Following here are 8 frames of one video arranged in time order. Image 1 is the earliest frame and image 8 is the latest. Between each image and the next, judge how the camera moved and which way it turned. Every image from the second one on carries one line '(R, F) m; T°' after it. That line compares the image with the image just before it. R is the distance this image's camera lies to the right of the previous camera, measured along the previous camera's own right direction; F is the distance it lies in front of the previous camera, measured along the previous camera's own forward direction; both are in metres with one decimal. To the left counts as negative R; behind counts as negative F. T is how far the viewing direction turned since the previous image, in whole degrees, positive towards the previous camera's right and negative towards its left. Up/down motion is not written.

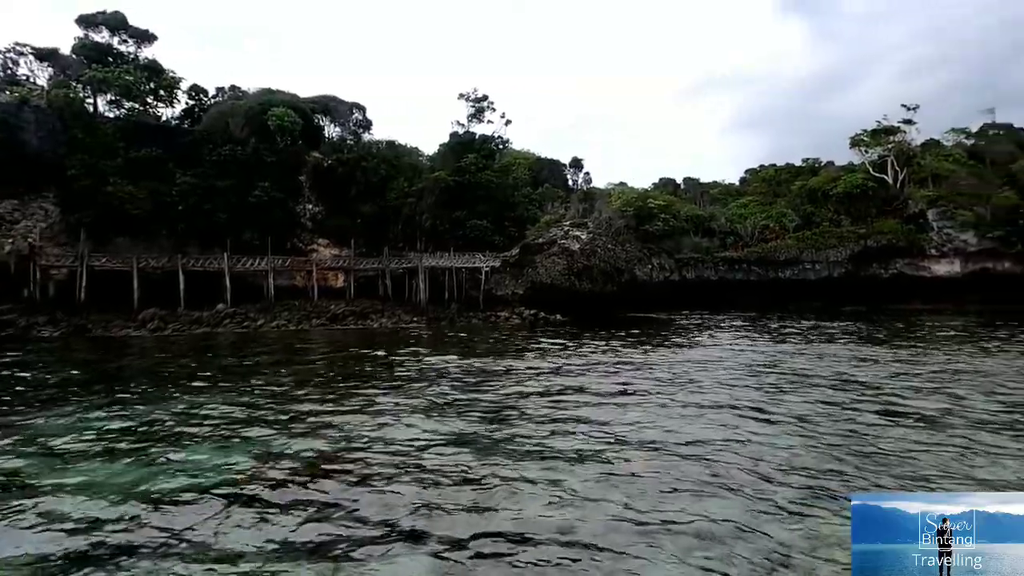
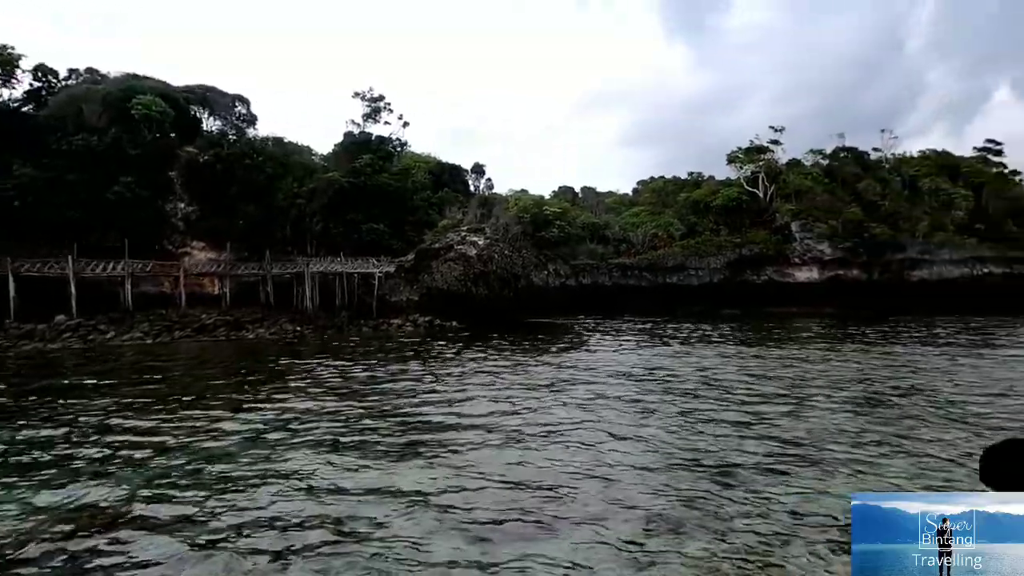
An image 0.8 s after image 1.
(+0.5, +0.6) m; +10°
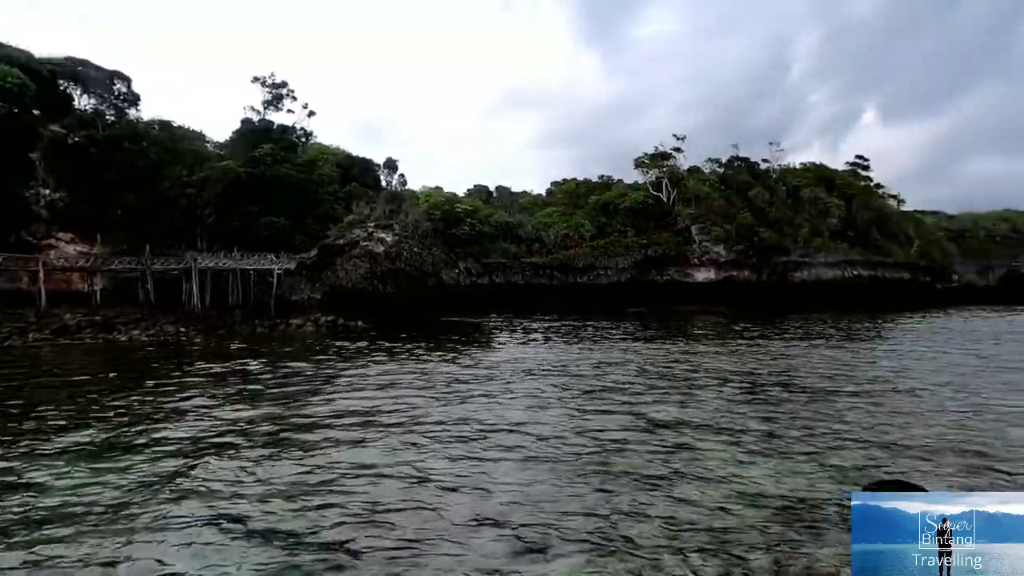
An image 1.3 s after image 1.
(+0.4, +0.4) m; +9°
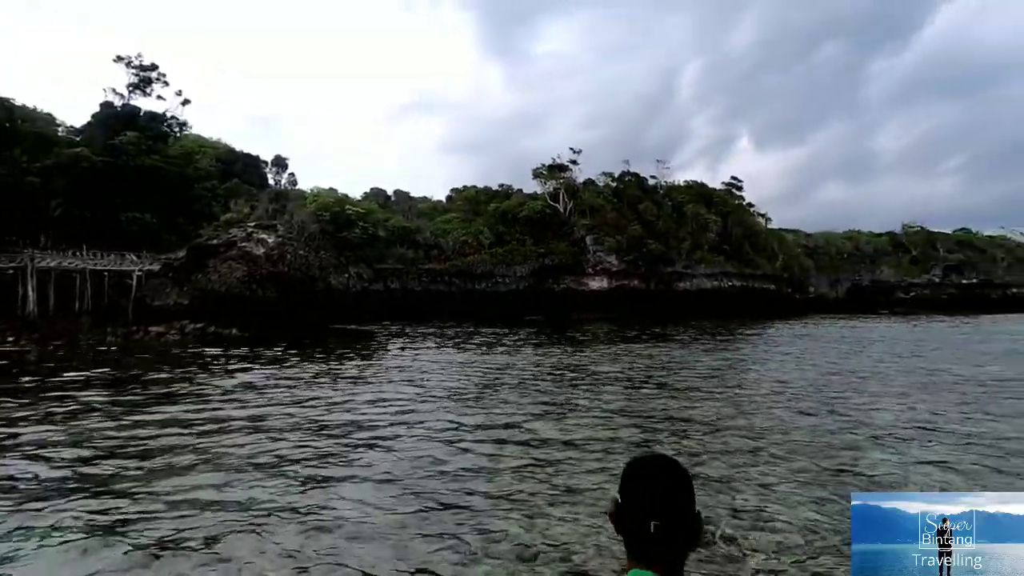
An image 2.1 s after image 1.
(+0.5, +0.5) m; +10°
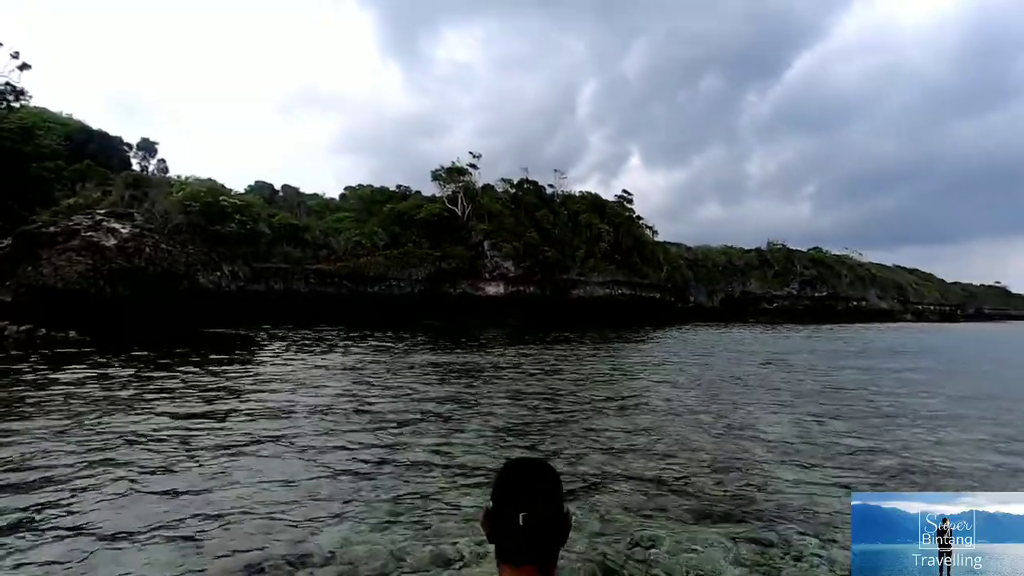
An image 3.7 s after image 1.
(+0.2, +1.0) m; +11°
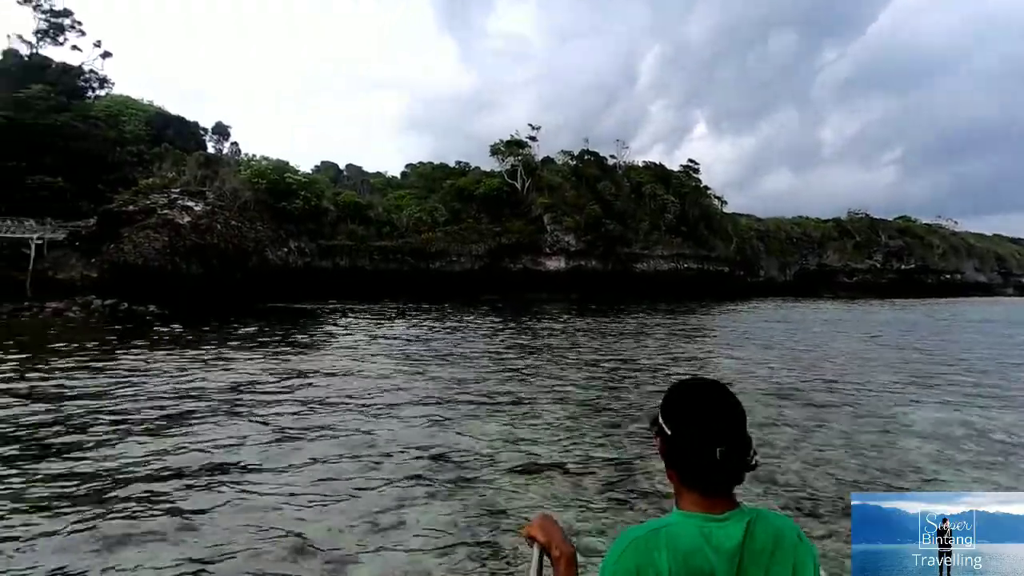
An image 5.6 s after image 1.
(-0.2, +1.0) m; -6°
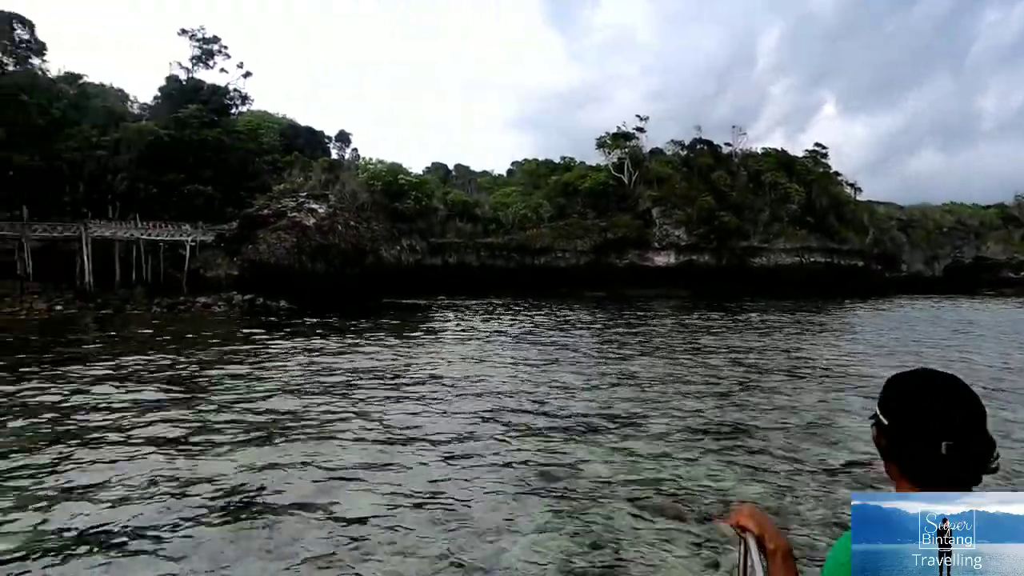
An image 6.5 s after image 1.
(-0.1, +0.4) m; -11°
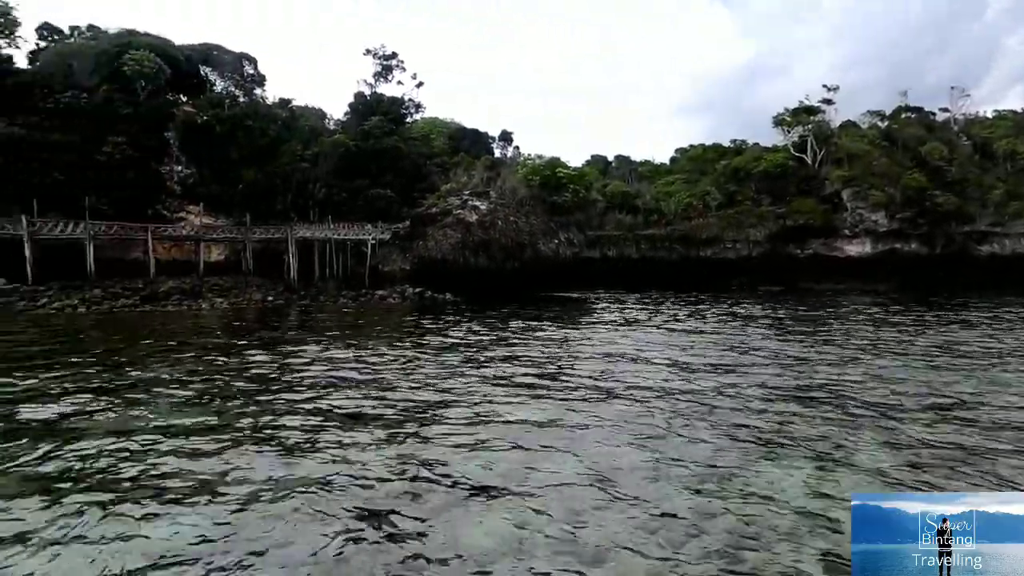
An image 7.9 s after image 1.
(+0.1, +0.6) m; -17°
